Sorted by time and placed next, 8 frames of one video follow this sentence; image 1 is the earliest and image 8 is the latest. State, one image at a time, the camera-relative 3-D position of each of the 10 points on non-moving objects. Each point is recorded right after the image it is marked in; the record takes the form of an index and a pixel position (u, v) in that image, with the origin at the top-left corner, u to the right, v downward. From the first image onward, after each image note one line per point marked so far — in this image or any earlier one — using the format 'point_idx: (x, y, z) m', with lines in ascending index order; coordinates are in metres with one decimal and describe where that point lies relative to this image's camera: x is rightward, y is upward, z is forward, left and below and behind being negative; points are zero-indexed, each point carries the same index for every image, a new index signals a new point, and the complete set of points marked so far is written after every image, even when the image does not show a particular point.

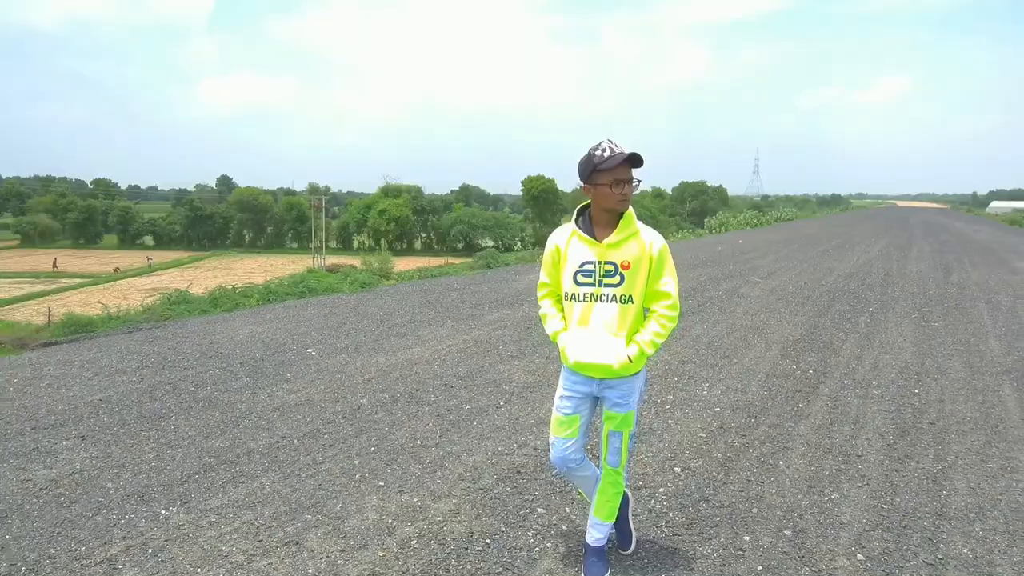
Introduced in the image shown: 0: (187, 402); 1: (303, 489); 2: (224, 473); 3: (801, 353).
0: (-1.3, -0.5, +4.3) m
1: (-0.6, -0.5, +2.9) m
2: (-0.8, -0.5, +3.0) m
3: (+1.4, -0.3, +5.3) m
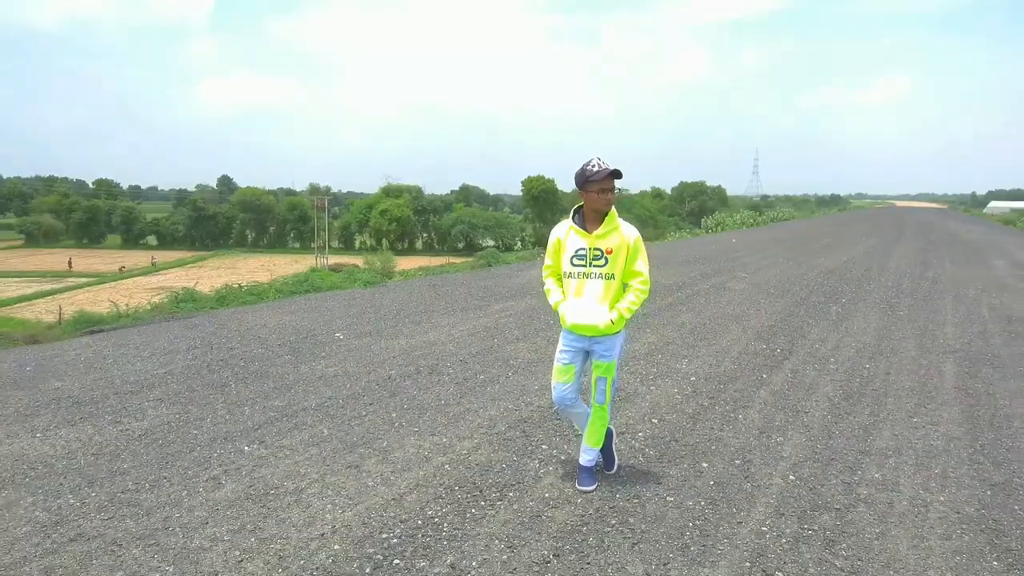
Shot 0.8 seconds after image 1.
0: (-1.2, -0.4, +4.9) m
1: (-0.5, -0.5, +3.6) m
2: (-0.8, -0.5, +3.7) m
3: (+1.4, -0.3, +6.0) m
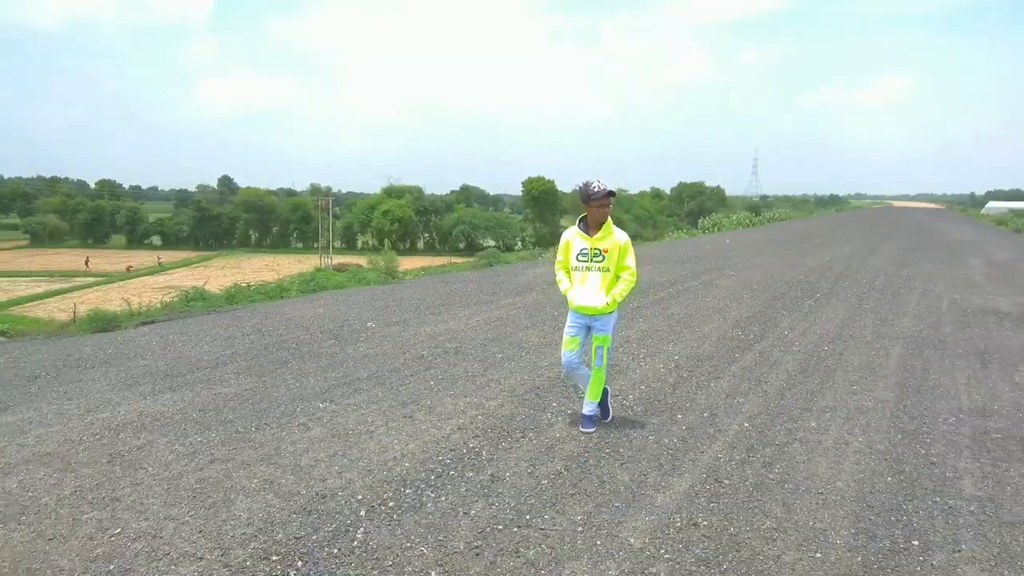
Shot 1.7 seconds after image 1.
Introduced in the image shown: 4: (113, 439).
0: (-1.2, -0.4, +5.8) m
1: (-0.5, -0.5, +4.5) m
2: (-0.7, -0.5, +4.6) m
3: (+1.5, -0.2, +6.9) m
4: (-1.4, -0.5, +3.9) m
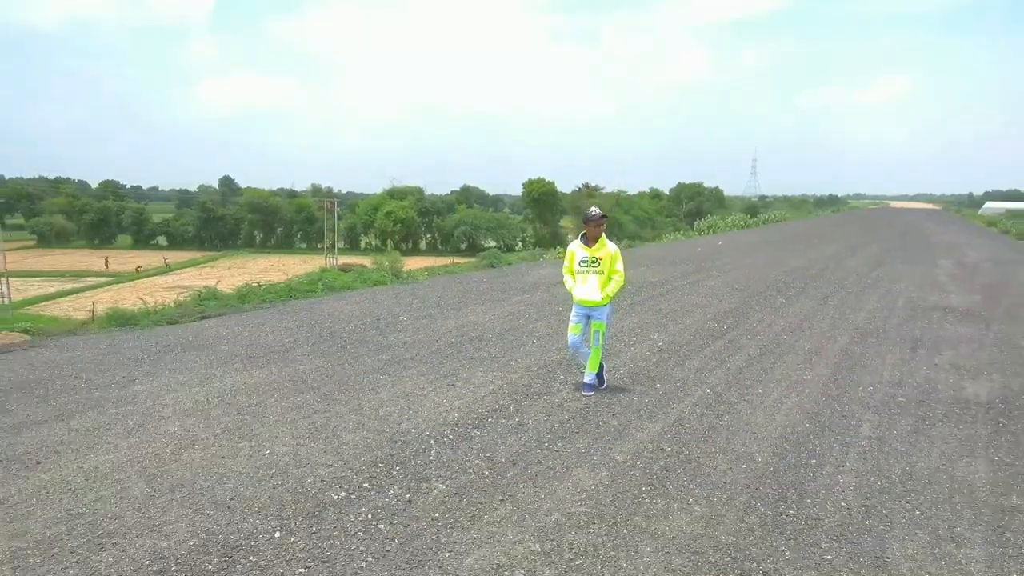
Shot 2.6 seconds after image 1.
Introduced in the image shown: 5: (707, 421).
0: (-1.1, -0.4, +7.1) m
1: (-0.4, -0.5, +5.7) m
2: (-0.6, -0.4, +5.9) m
3: (+1.6, -0.2, +8.1) m
4: (-1.3, -0.5, +5.1) m
5: (+0.8, -0.6, +4.6) m
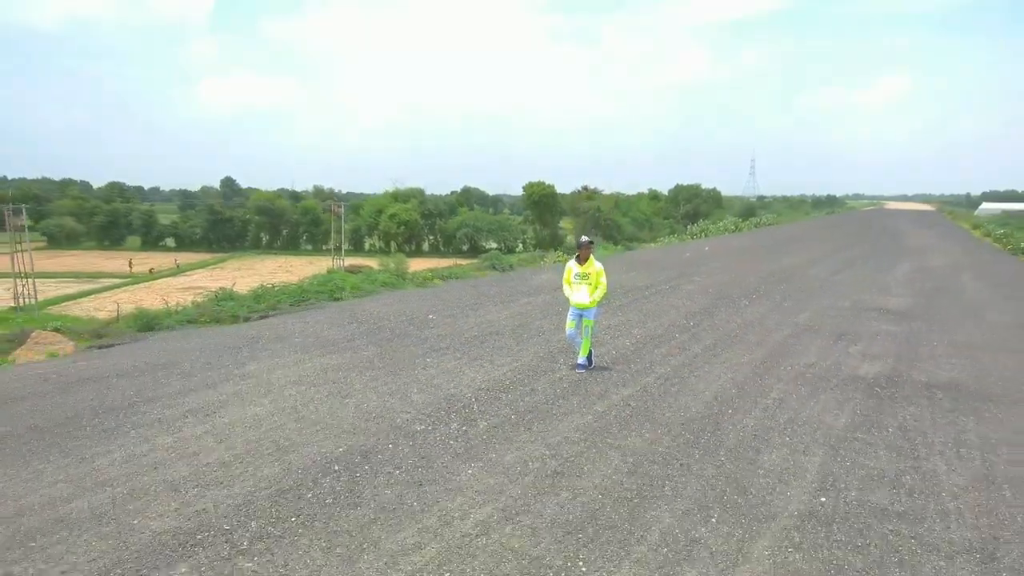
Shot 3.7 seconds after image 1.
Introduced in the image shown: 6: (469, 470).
0: (-1.0, -0.4, +9.0) m
1: (-0.3, -0.5, +7.7) m
2: (-0.5, -0.5, +7.8) m
3: (+1.7, -0.3, +10.1) m
4: (-1.2, -0.6, +7.1) m
5: (+0.9, -0.6, +6.5) m
6: (-0.2, -0.8, +4.6) m
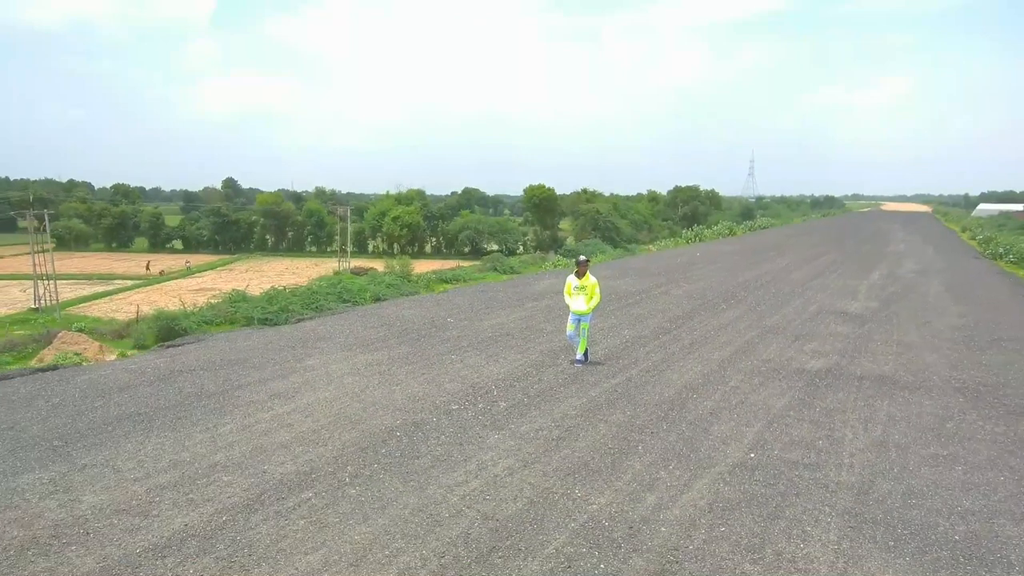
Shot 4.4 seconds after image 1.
0: (-0.9, -0.5, +10.7) m
1: (-0.2, -0.6, +9.3) m
2: (-0.4, -0.6, +9.5) m
3: (+1.8, -0.3, +11.8) m
4: (-1.1, -0.7, +8.7) m
5: (+1.0, -0.7, +8.2) m
6: (-0.1, -0.9, +6.2) m
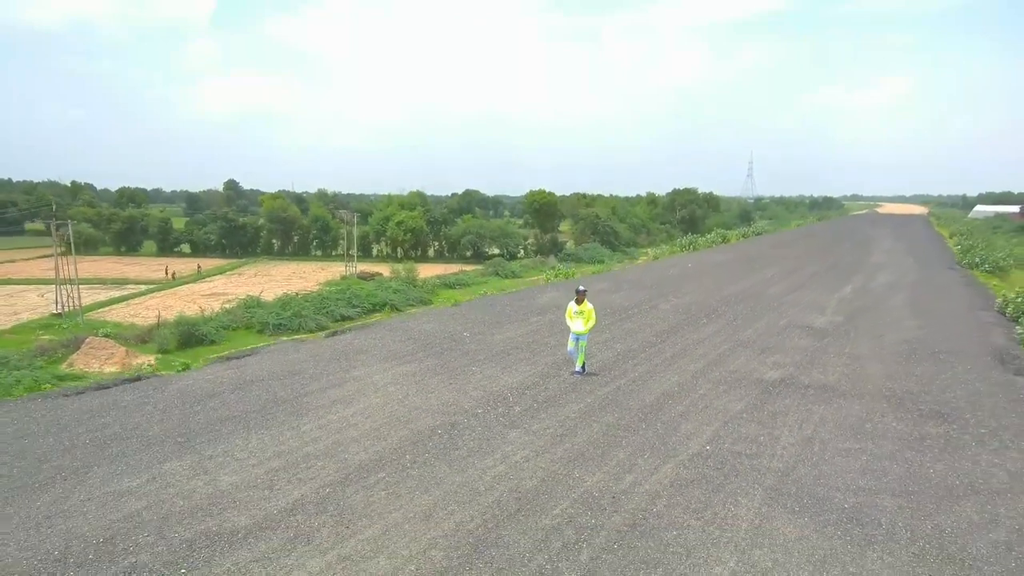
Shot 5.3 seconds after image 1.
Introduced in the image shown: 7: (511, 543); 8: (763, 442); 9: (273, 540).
0: (-0.8, -0.7, +12.6) m
1: (-0.1, -0.8, +11.3) m
2: (-0.3, -0.8, +11.4) m
3: (+1.9, -0.6, +13.7) m
4: (-1.0, -0.9, +10.7) m
5: (+1.1, -0.9, +10.1) m
6: (0.0, -1.1, +8.2) m
7: (0.0, -1.4, +5.7) m
8: (+1.9, -1.2, +8.2) m
9: (-1.3, -1.4, +5.7) m
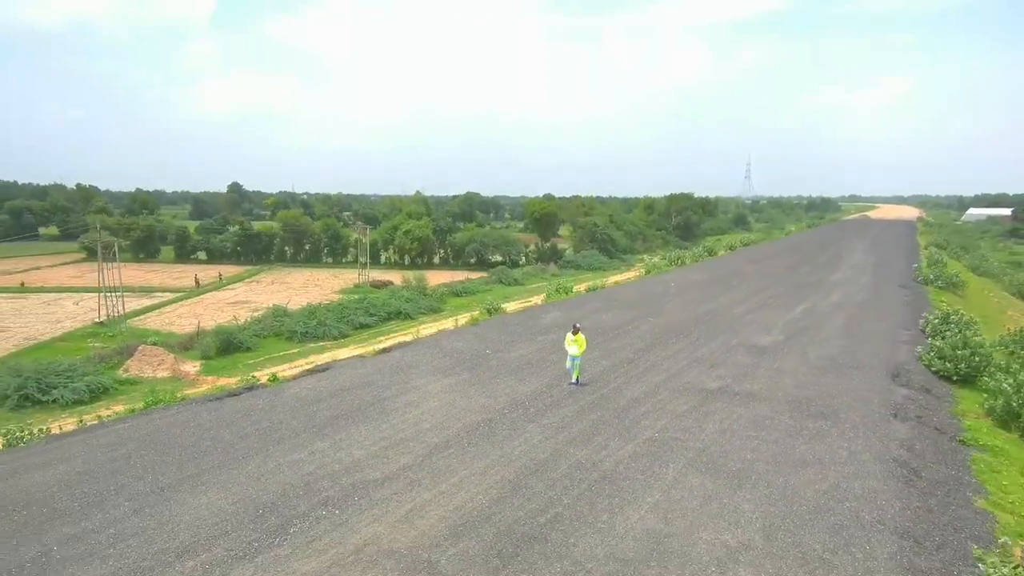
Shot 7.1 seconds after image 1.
0: (-0.6, -1.3, +17.0) m
1: (+0.1, -1.3, +15.7) m
2: (-0.1, -1.3, +15.8) m
3: (+2.1, -1.1, +18.1) m
4: (-0.8, -1.4, +15.0) m
5: (+1.3, -1.5, +14.5) m
6: (+0.2, -1.6, +12.6) m
7: (+0.2, -1.9, +10.1) m
8: (+2.1, -1.7, +12.6) m
9: (-1.1, -1.9, +10.1) m
